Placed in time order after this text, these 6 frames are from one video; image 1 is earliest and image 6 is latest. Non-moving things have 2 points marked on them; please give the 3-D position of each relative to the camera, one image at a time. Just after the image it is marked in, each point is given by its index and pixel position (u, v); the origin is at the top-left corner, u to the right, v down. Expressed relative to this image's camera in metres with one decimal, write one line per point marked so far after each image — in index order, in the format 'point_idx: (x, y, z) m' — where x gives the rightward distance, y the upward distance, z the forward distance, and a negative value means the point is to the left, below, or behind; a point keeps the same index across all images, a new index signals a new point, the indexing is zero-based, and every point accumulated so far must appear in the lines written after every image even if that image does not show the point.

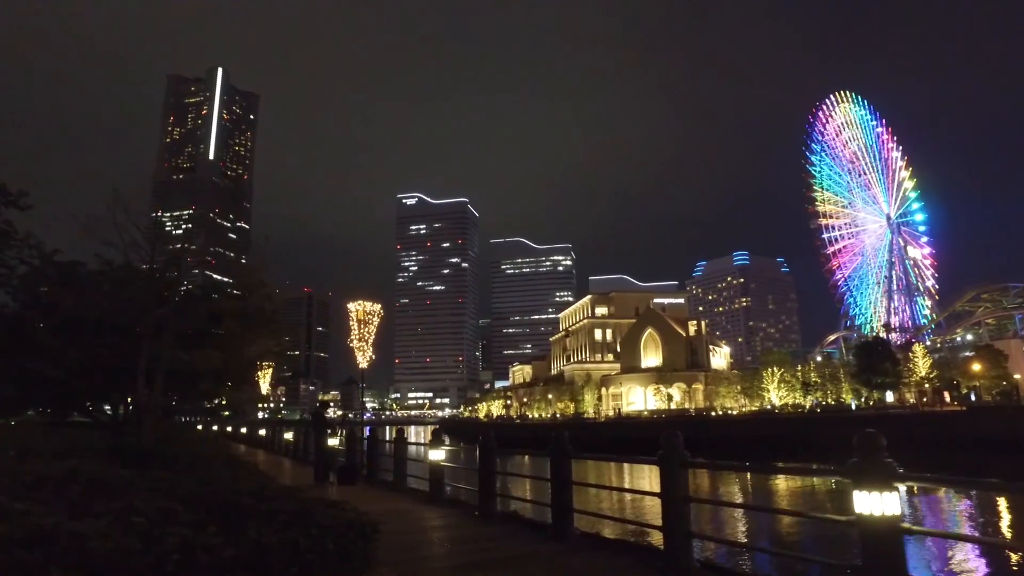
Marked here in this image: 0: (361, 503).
0: (-1.9, -2.6, +8.5) m
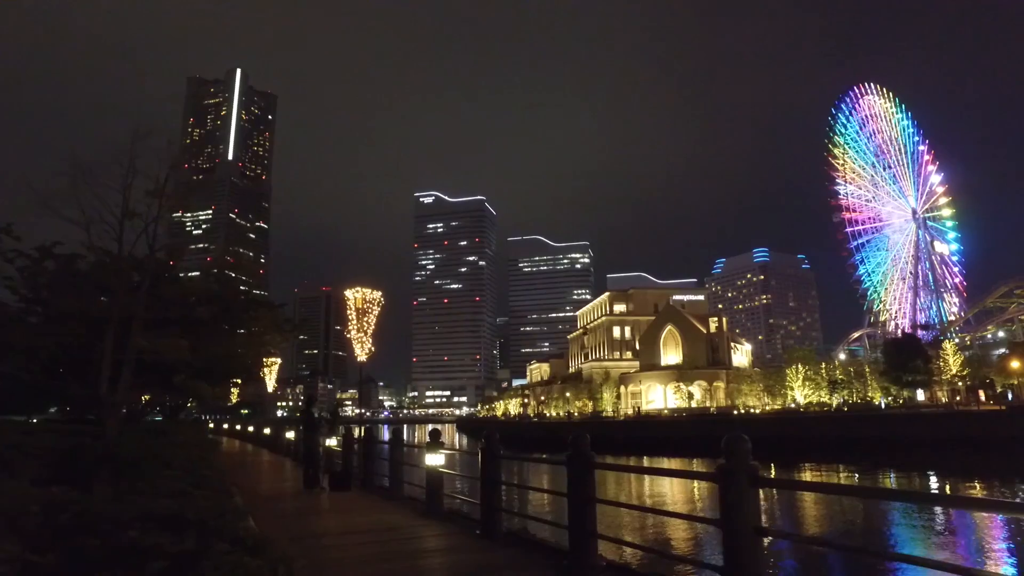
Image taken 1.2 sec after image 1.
0: (-1.7, -2.5, +7.7) m
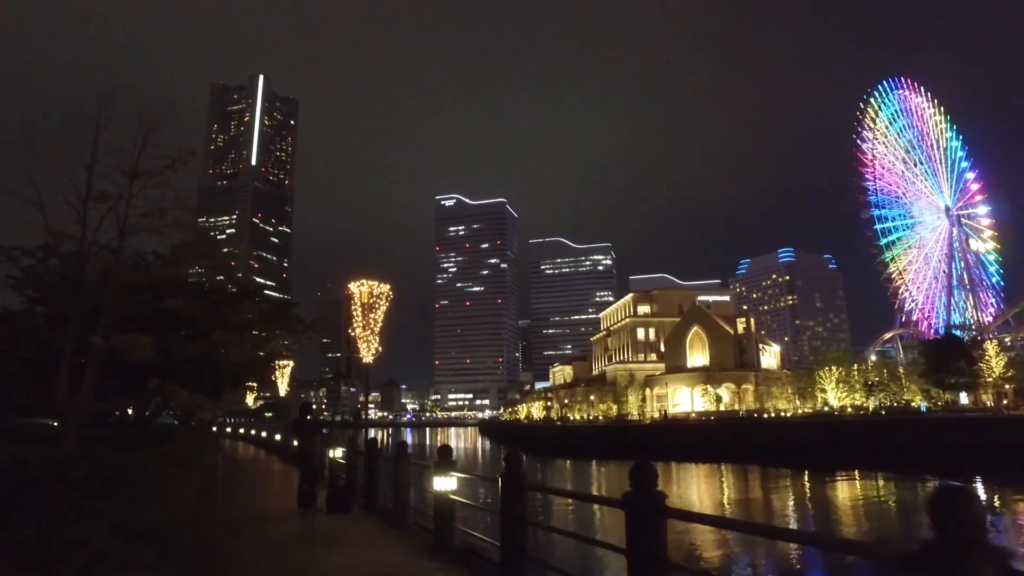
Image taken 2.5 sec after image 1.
0: (-1.5, -2.4, +6.7) m
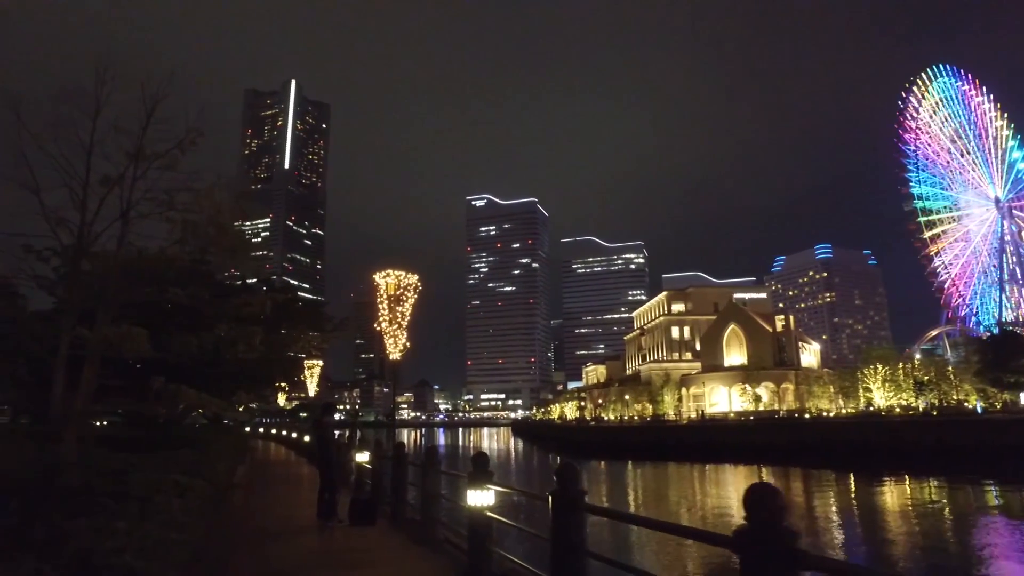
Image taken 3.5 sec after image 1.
0: (-1.1, -2.3, +6.1) m
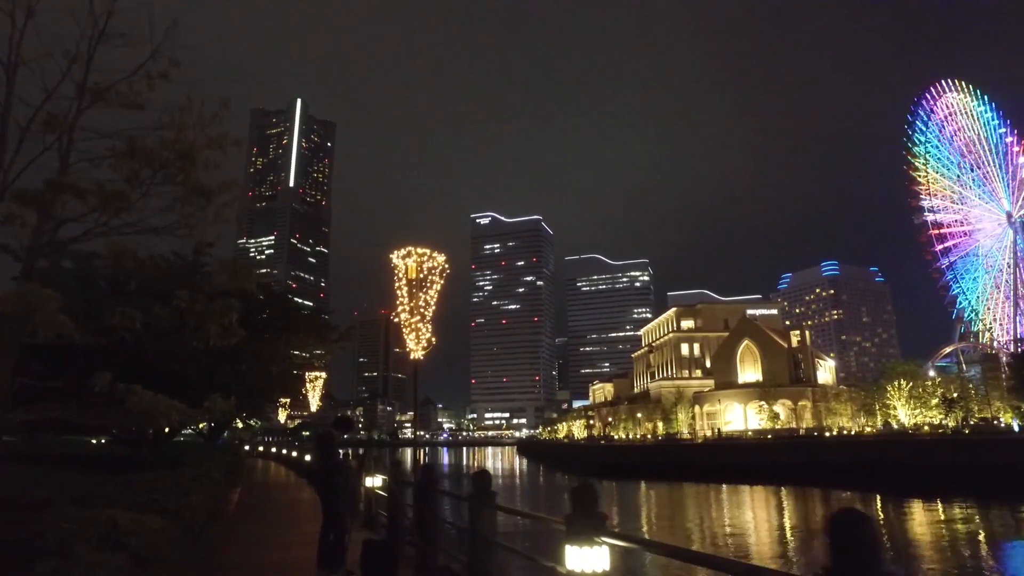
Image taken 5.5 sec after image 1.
0: (-0.7, -2.1, +4.6) m
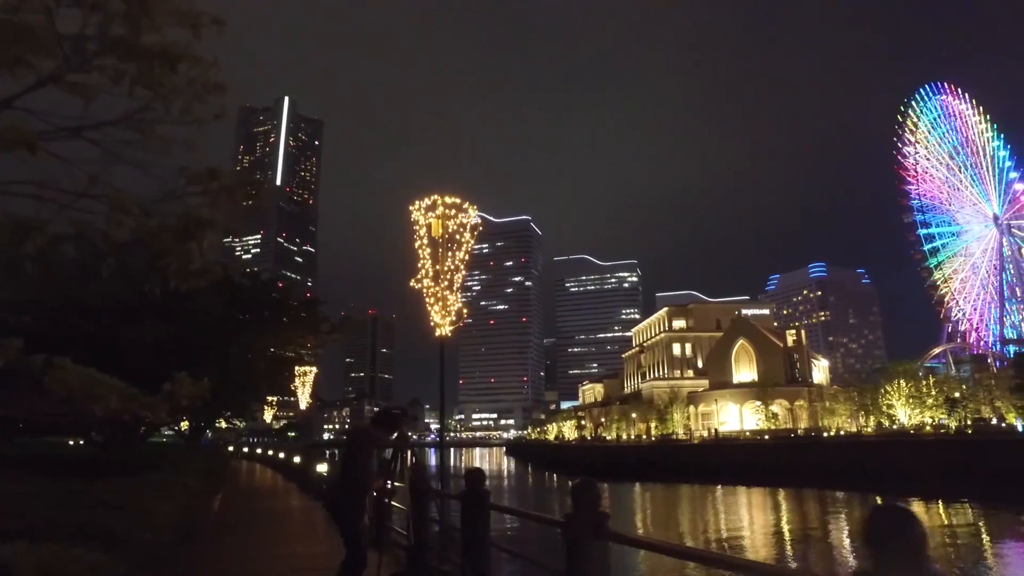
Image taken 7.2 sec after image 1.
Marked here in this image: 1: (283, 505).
0: (-0.4, -1.8, +3.4) m
1: (-4.4, -4.1, +13.7) m
